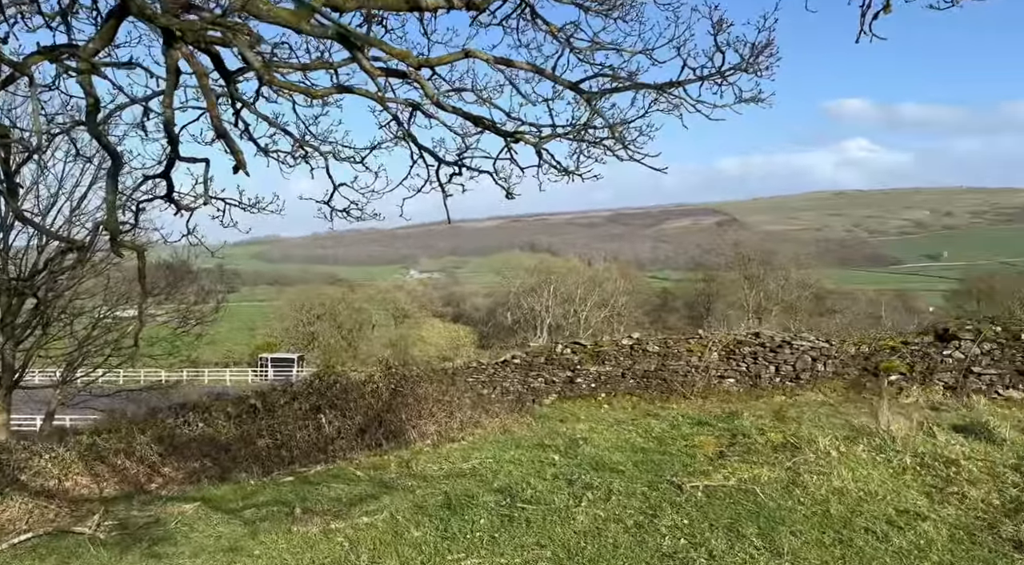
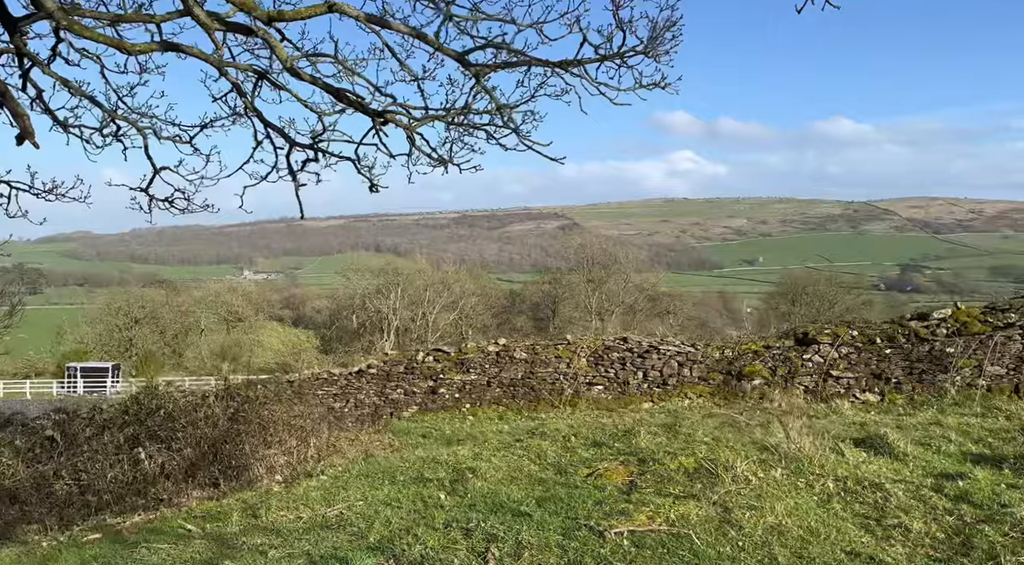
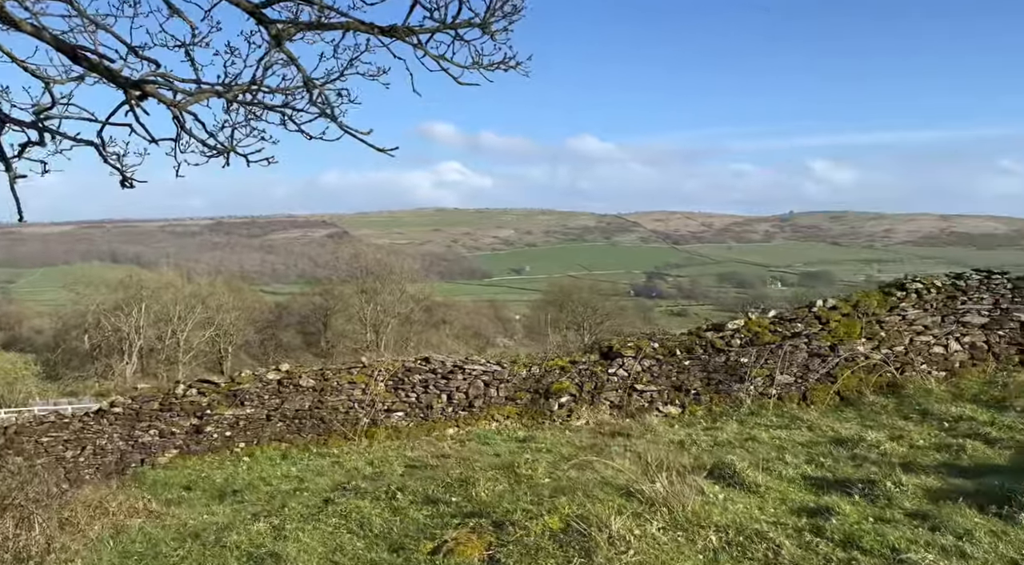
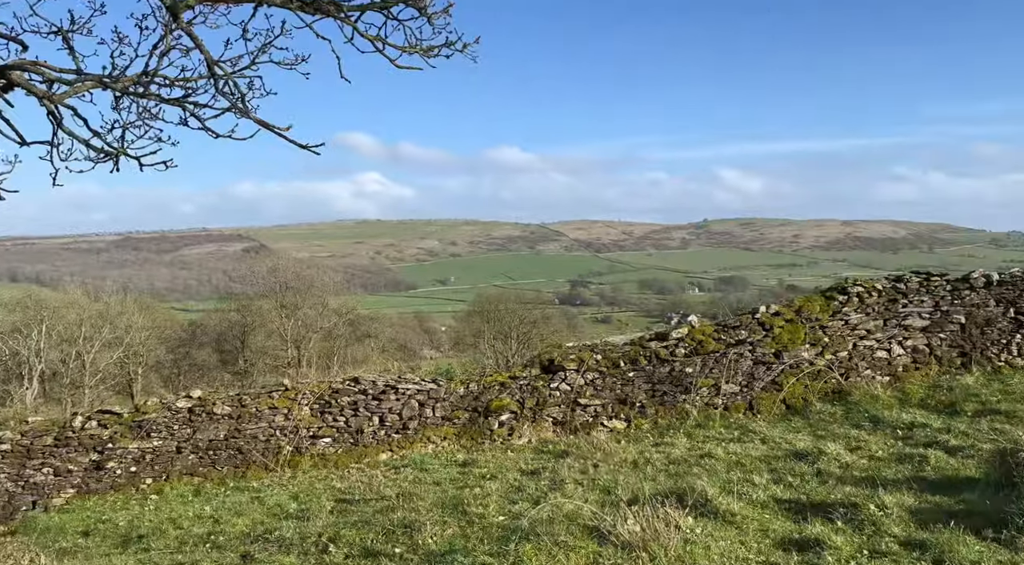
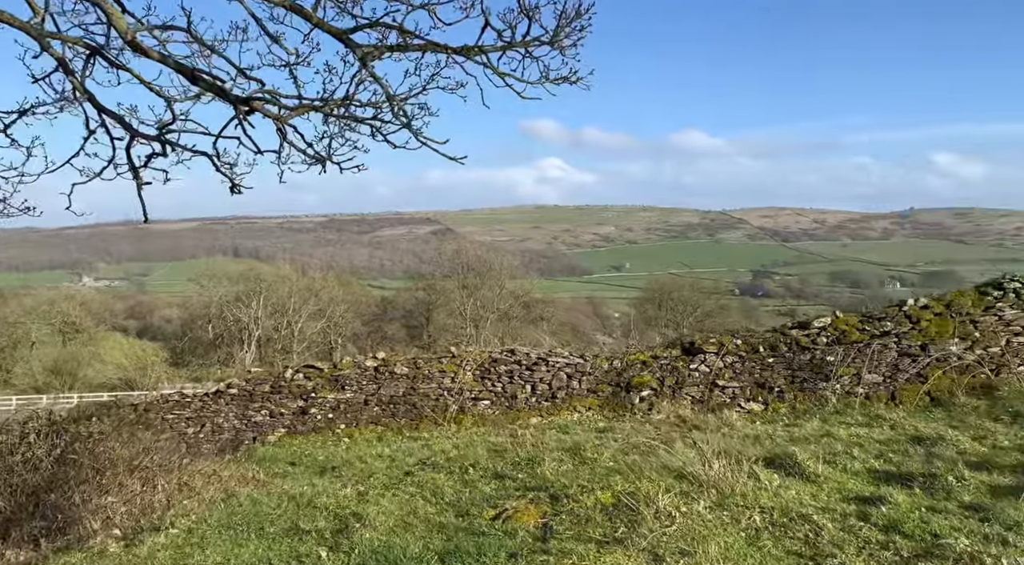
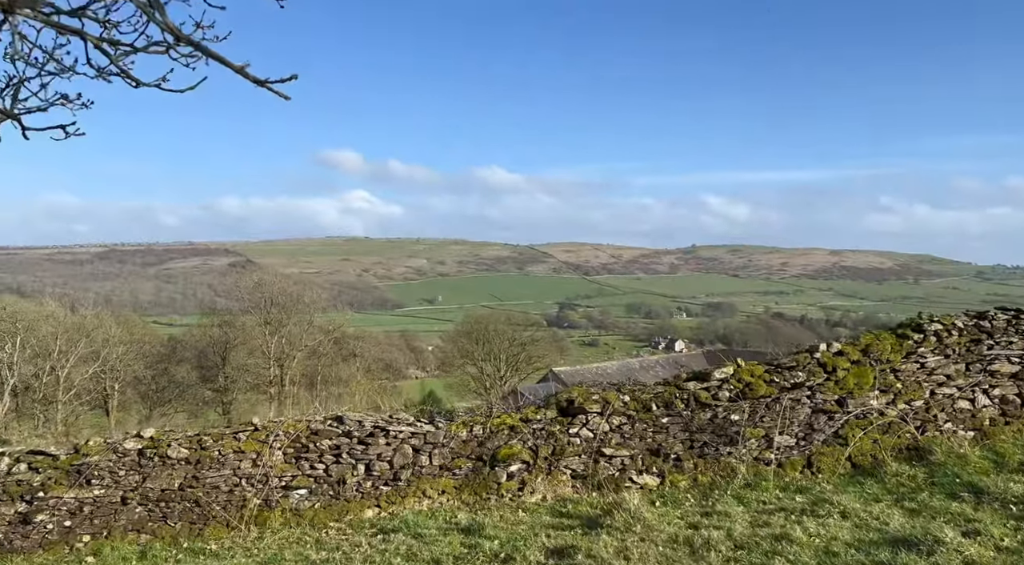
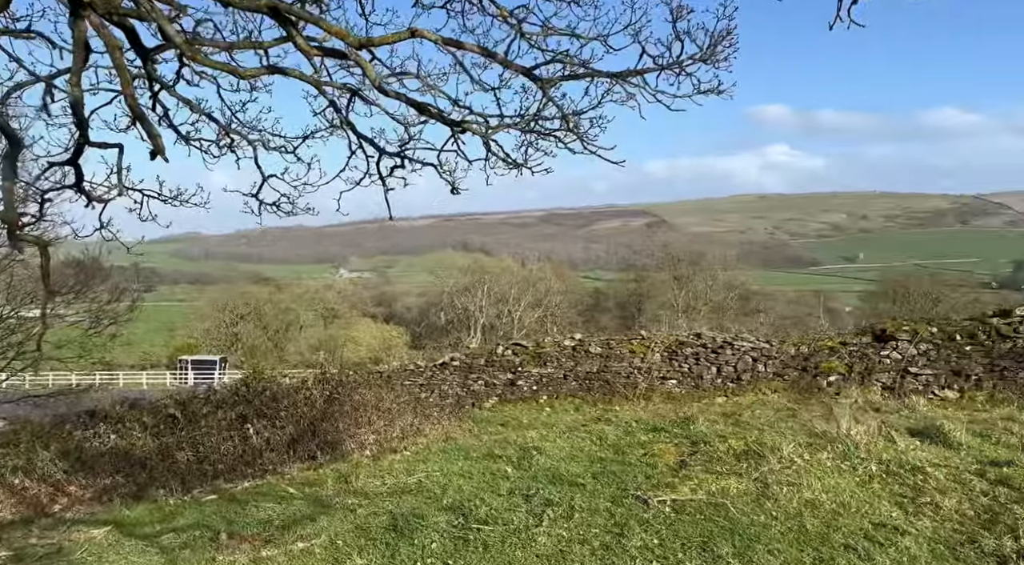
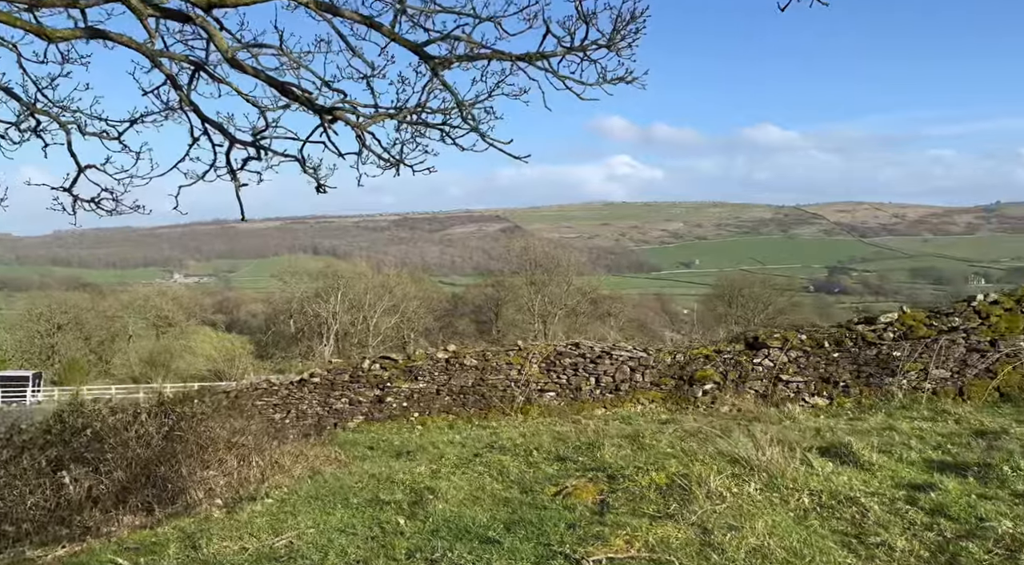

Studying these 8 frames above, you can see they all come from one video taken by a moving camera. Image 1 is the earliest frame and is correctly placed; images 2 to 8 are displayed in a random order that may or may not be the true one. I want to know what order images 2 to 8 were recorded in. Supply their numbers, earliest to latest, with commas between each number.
7, 2, 8, 5, 3, 4, 6
